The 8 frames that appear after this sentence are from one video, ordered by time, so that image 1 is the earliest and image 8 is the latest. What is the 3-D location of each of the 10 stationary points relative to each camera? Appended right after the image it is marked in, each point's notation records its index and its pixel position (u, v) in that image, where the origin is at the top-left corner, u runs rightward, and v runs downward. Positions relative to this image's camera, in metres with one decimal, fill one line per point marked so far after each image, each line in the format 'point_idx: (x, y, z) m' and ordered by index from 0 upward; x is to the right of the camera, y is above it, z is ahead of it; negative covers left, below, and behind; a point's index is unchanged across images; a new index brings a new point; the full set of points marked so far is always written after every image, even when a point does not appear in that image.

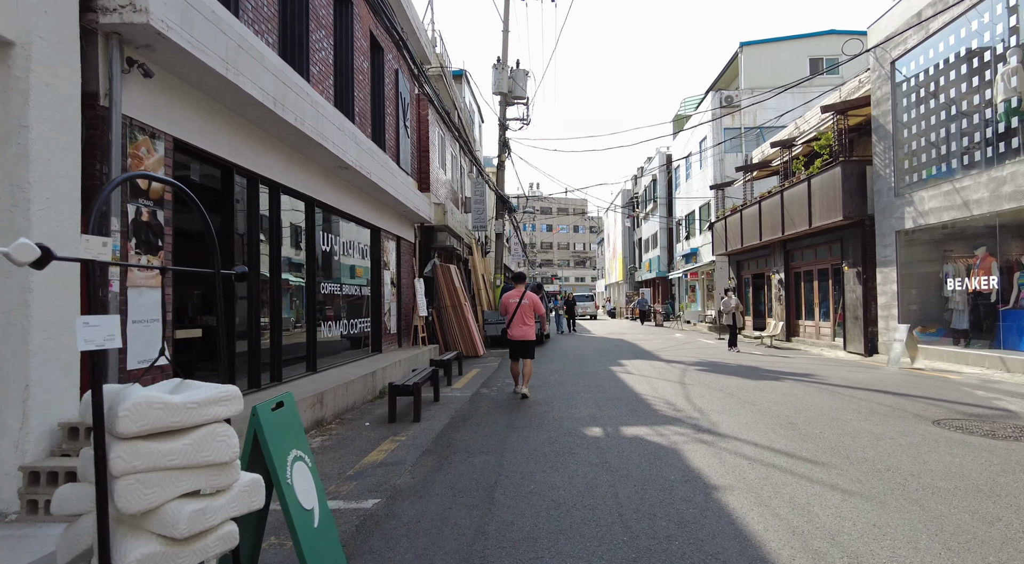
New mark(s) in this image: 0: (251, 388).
0: (-3.1, -1.3, +7.4) m
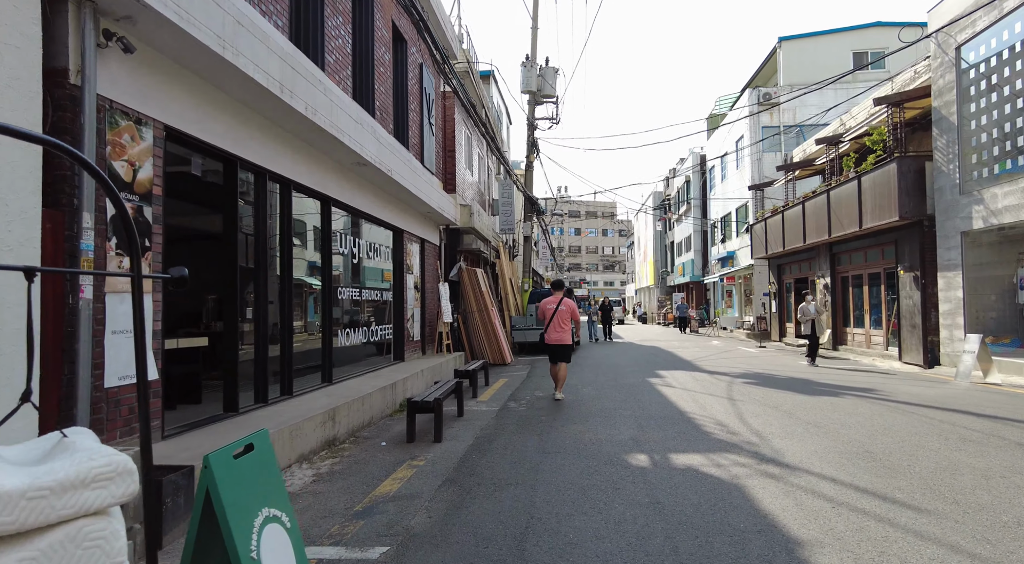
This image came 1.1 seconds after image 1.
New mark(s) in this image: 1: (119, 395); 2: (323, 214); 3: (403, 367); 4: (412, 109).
0: (-2.8, -1.3, +6.8) m
1: (-2.8, -0.8, +4.5) m
2: (-2.6, +1.0, +8.7) m
3: (-1.9, -1.5, +11.1) m
4: (-2.0, +3.5, +12.5) m
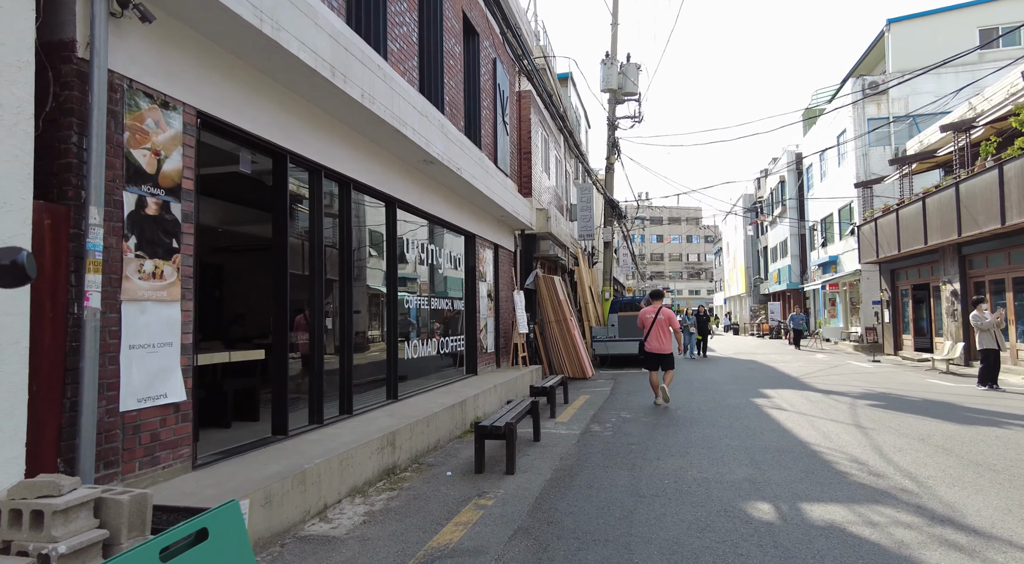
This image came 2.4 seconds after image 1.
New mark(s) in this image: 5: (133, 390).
0: (-2.0, -1.4, +6.1) m
1: (-2.3, -0.9, +3.9) m
2: (-1.6, +0.8, +8.0) m
3: (-0.6, -1.6, +10.3) m
4: (-0.5, +3.3, +11.7) m
5: (-2.3, -0.7, +3.8) m
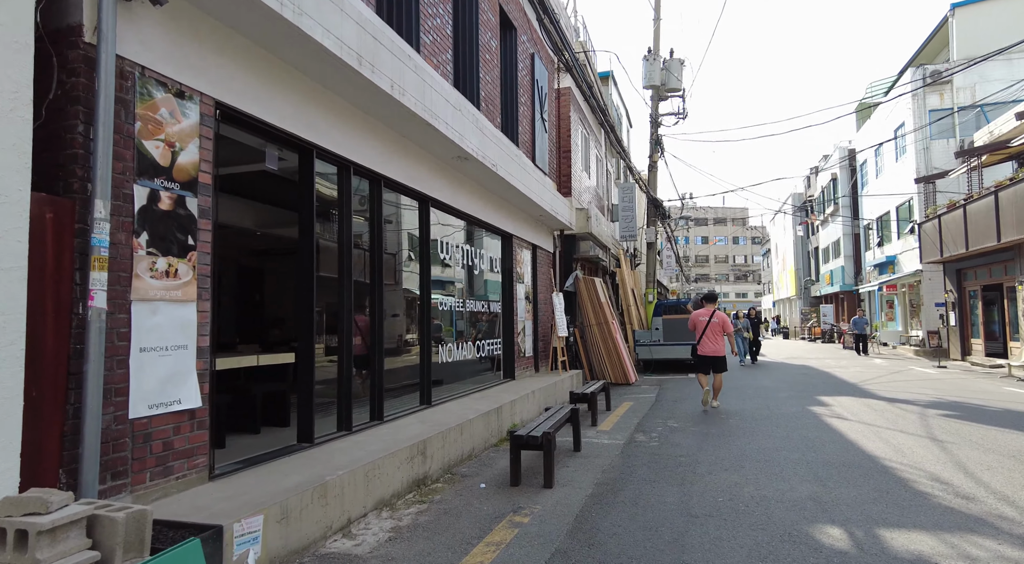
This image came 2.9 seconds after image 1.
0: (-1.6, -1.4, +5.9) m
1: (-2.1, -0.9, +3.6) m
2: (-1.1, +0.8, +7.7) m
3: (+0.1, -1.6, +9.9) m
4: (+0.2, +3.3, +11.4) m
5: (-2.1, -0.7, +3.6) m
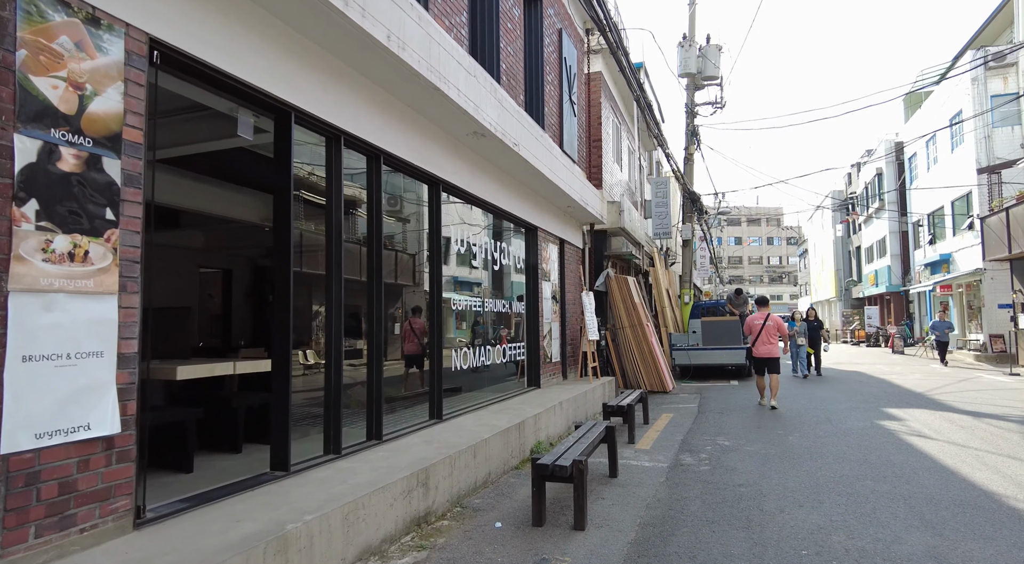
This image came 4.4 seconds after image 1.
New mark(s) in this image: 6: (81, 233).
0: (-1.4, -1.3, +4.9) m
1: (-2.0, -0.8, +2.7) m
2: (-0.9, +0.9, +6.7) m
3: (+0.4, -1.6, +8.8) m
4: (+0.6, +3.3, +10.3) m
5: (-2.1, -0.6, +2.6) m
6: (-2.0, +0.2, +2.9) m
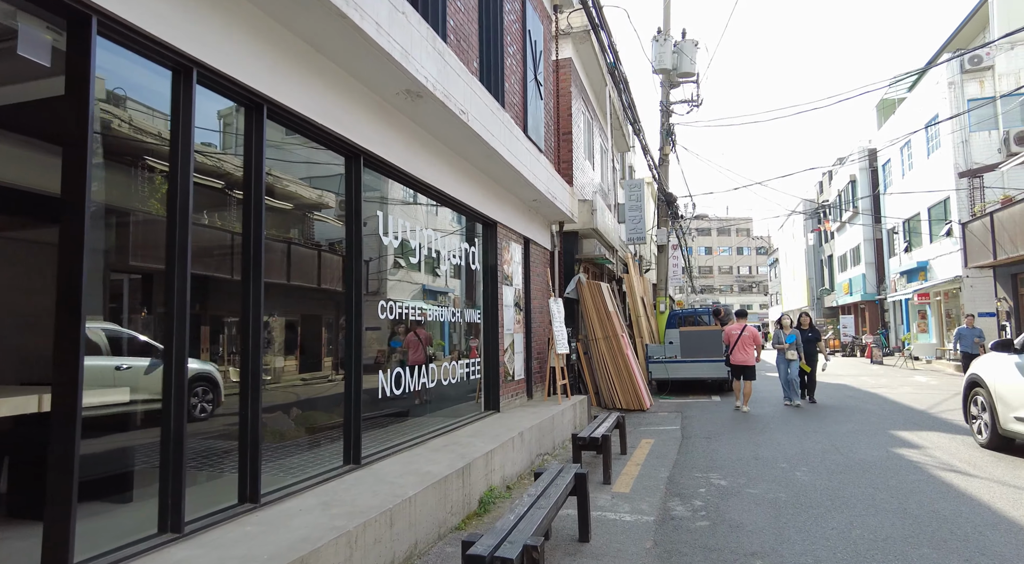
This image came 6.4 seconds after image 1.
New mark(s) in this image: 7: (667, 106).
0: (-1.8, -1.3, +3.3) m
1: (-2.3, -0.7, +1.1) m
2: (-1.4, +0.9, +5.2) m
3: (-0.1, -1.6, +7.3) m
4: (0.0, +3.3, +8.9) m
5: (-2.3, -0.5, +1.1) m
6: (-2.3, +0.3, +1.4) m
7: (+4.9, +5.5, +19.7) m
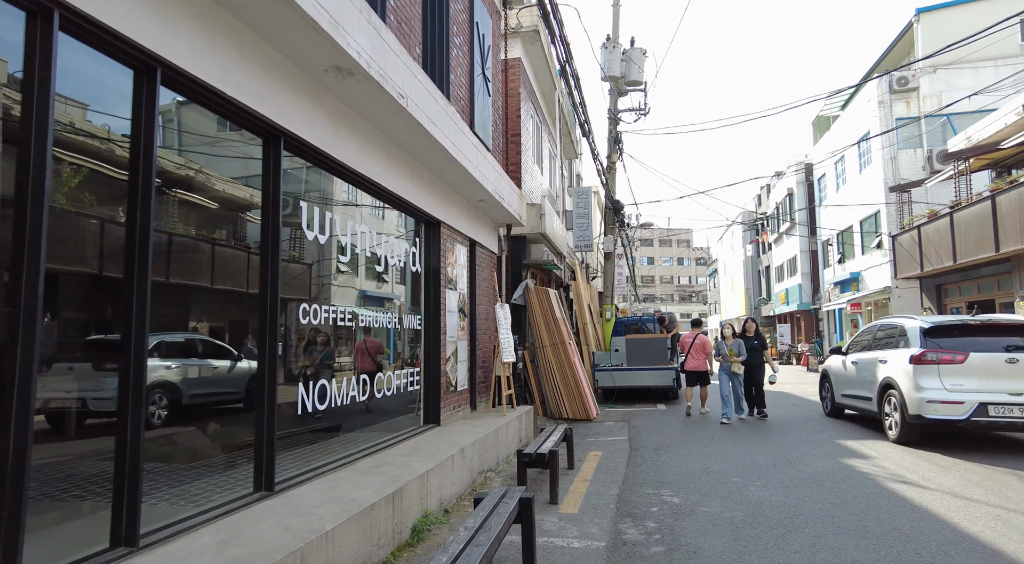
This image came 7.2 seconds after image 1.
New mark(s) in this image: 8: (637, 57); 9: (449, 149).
0: (-2.1, -1.3, +2.6) m
1: (-2.4, -0.7, +0.4) m
2: (-1.8, +0.9, +4.6) m
3: (-0.8, -1.7, +6.8) m
4: (-0.7, +3.2, +8.4) m
5: (-2.4, -0.5, +0.4) m
6: (-2.4, +0.3, +0.7) m
7: (+3.2, +5.3, +19.6) m
8: (+3.9, +7.0, +19.4) m
9: (-0.7, +1.4, +6.9) m
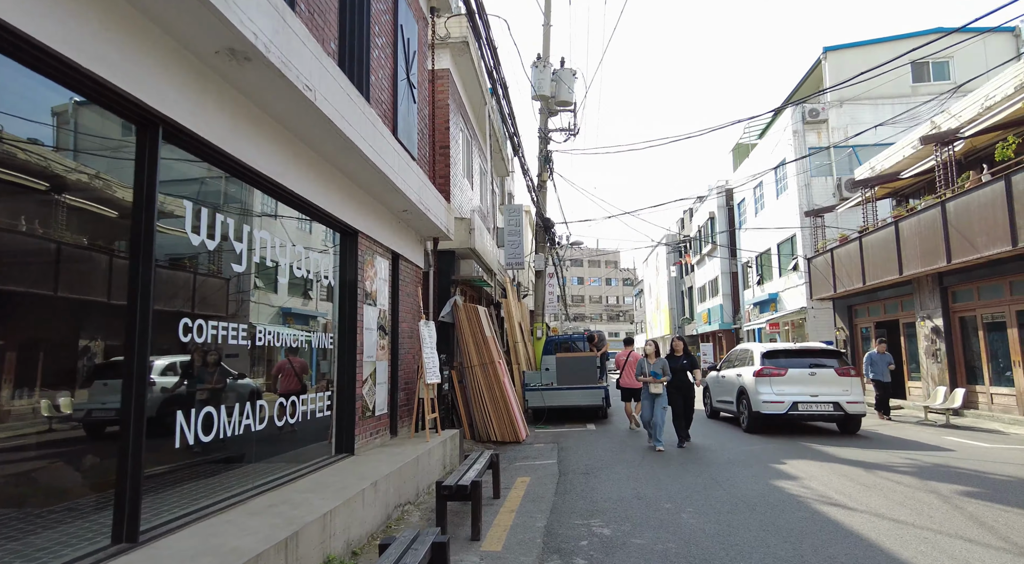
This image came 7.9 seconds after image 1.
0: (-2.5, -1.3, +1.9) m
1: (-2.5, -0.6, -0.3) m
2: (-2.3, +0.8, +4.0) m
3: (-1.6, -1.8, +6.2) m
4: (-1.7, +3.0, +7.9) m
5: (-2.5, -0.4, -0.4) m
6: (-2.5, +0.4, 0.0) m
7: (+1.1, +4.7, +19.6) m
8: (+1.7, +6.5, +19.5) m
9: (-1.5, +1.3, +6.4) m
